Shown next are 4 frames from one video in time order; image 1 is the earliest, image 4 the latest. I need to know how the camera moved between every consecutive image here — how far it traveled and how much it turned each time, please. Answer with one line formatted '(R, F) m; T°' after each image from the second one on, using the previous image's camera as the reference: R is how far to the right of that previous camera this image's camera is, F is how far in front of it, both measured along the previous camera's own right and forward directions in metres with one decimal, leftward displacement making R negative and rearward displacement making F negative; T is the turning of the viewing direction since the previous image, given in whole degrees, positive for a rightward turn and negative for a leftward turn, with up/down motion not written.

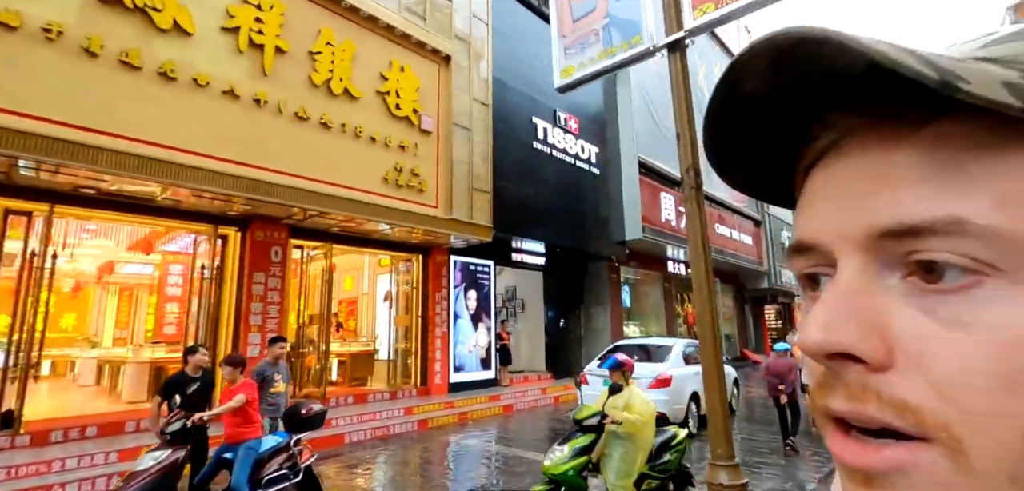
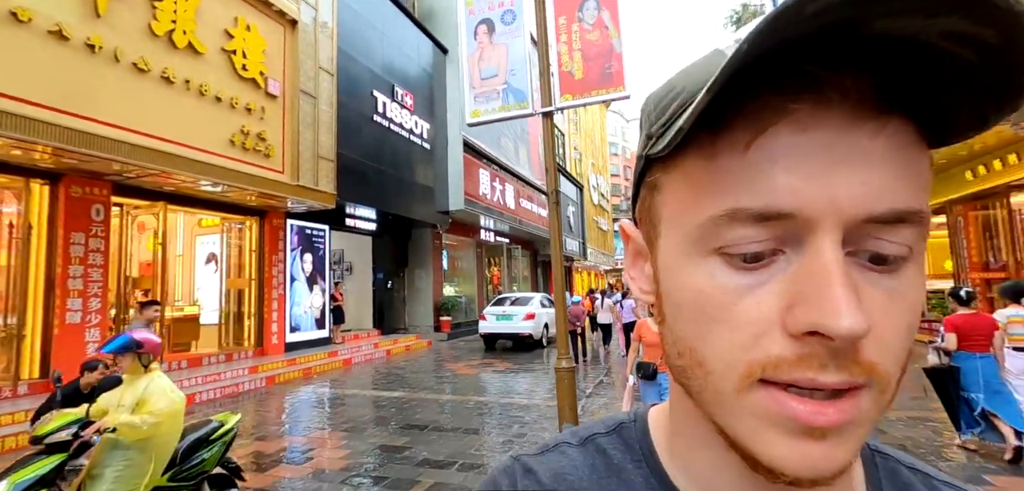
(-1.0, -1.2) m; +24°
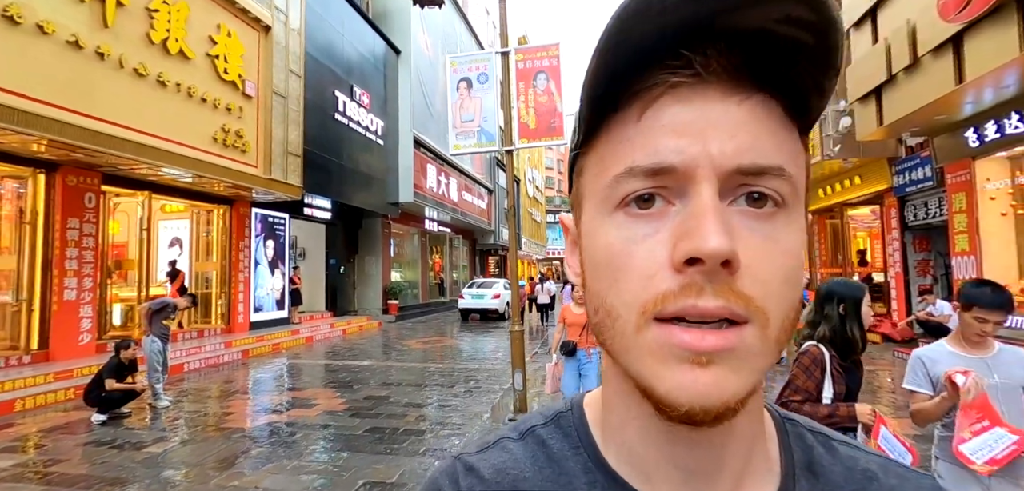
(-0.4, -1.6) m; +8°
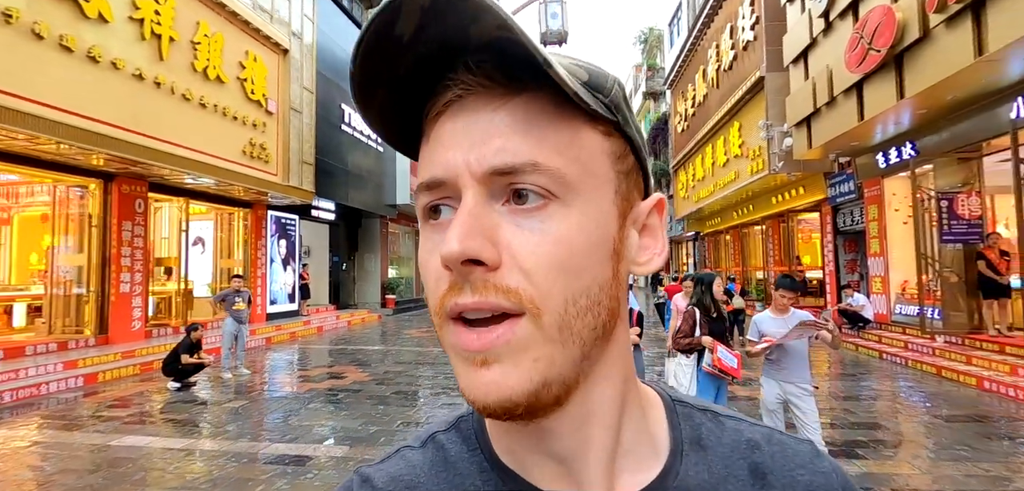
(-0.1, -1.4) m; +2°
